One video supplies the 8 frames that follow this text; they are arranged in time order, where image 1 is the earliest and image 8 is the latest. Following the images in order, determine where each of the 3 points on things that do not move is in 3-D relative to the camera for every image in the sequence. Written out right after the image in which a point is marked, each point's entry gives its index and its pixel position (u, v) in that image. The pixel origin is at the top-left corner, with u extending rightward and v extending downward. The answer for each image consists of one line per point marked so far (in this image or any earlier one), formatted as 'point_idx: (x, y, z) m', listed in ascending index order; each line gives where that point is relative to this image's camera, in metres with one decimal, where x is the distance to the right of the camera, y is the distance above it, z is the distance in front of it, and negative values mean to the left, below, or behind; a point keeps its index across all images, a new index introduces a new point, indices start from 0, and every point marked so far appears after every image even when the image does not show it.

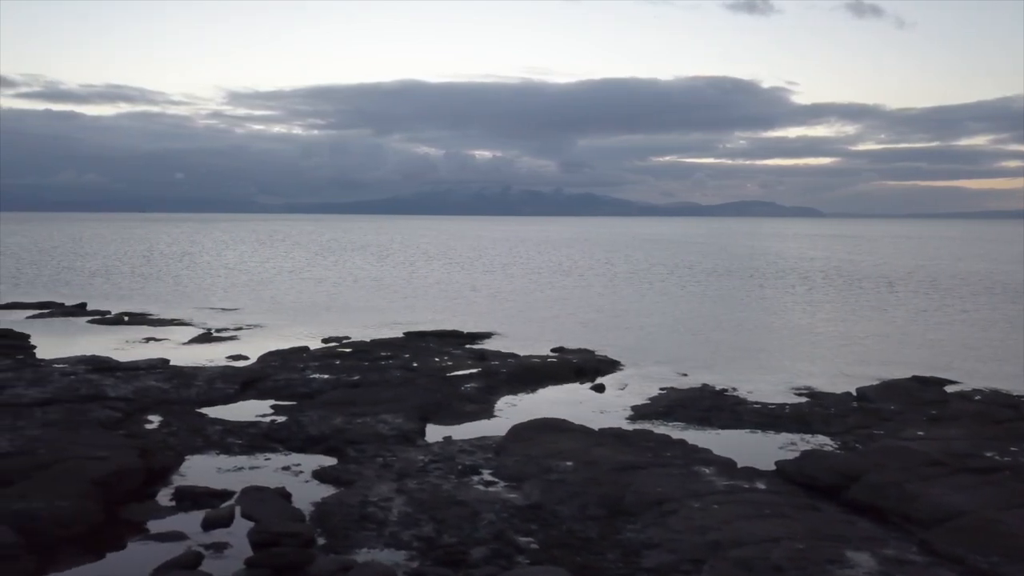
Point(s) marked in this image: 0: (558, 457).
0: (+1.1, -4.1, +19.2) m
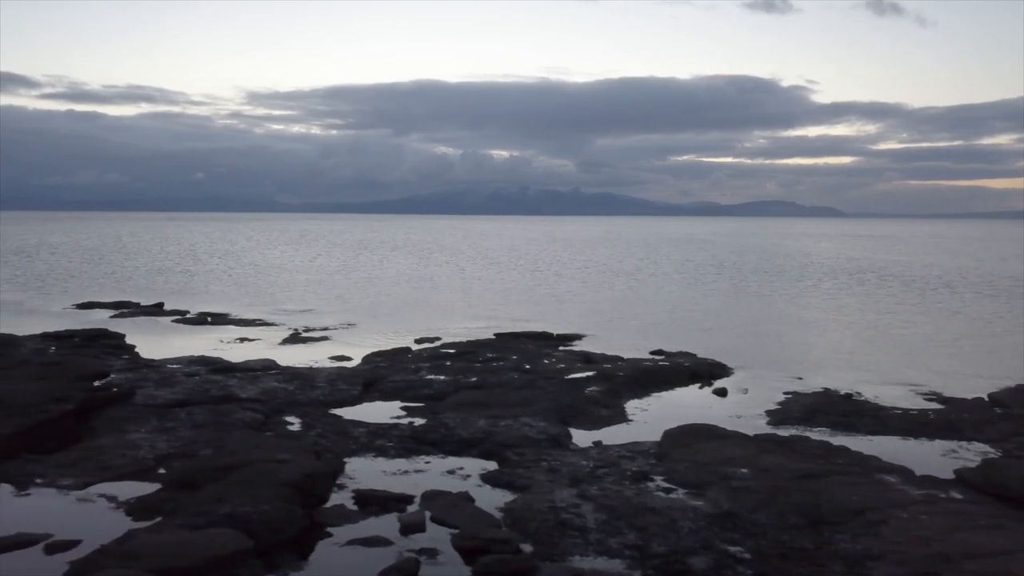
0: (+5.2, -4.2, +18.9) m
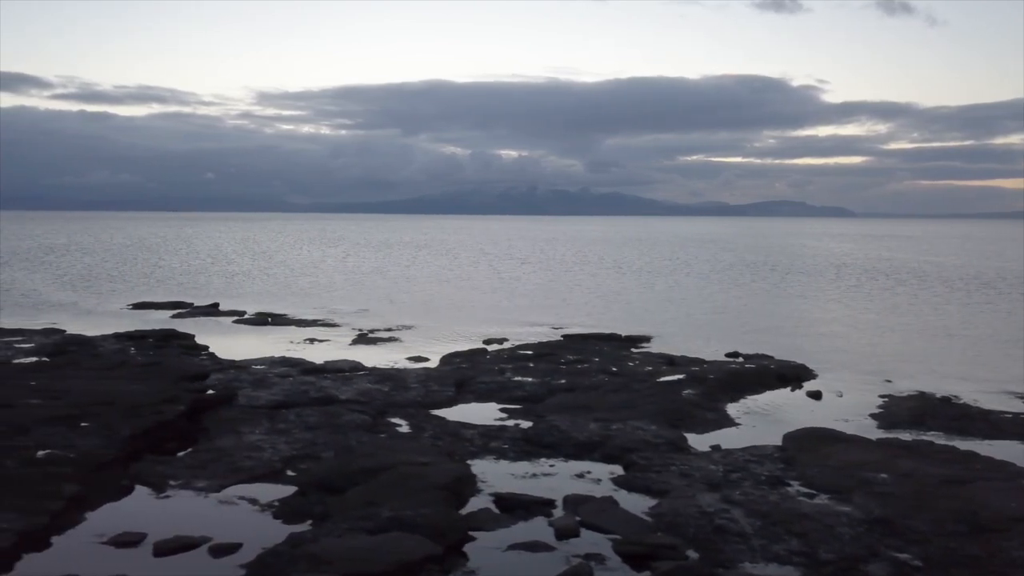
0: (+8.3, -4.3, +18.7) m
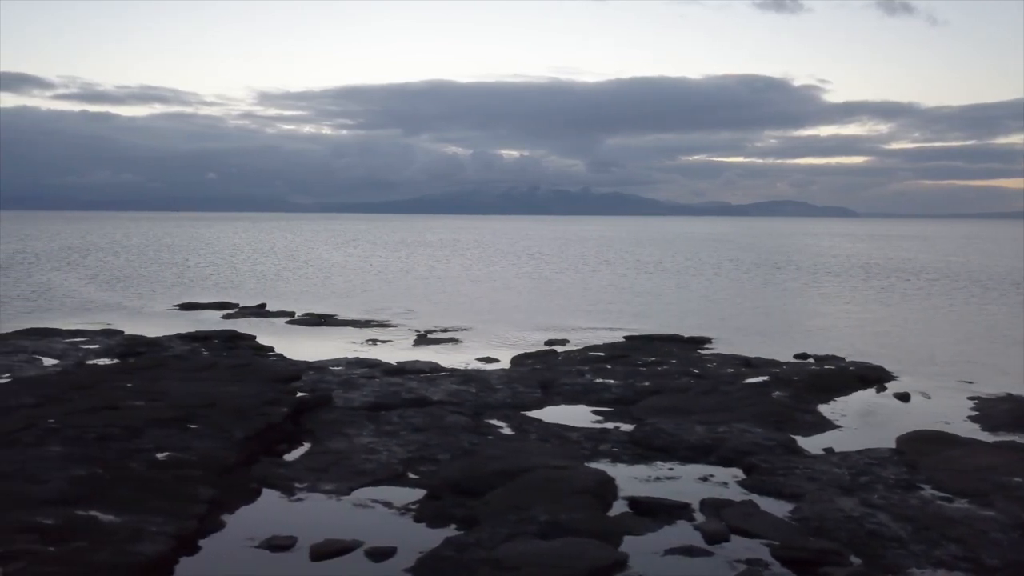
0: (+11.3, -4.3, +18.5) m
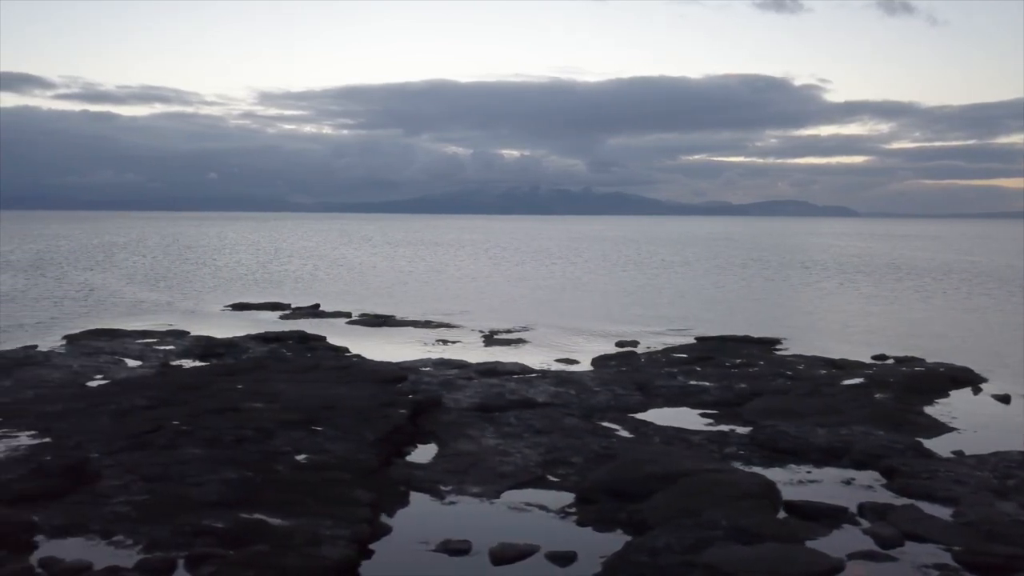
0: (+14.6, -4.3, +18.3) m
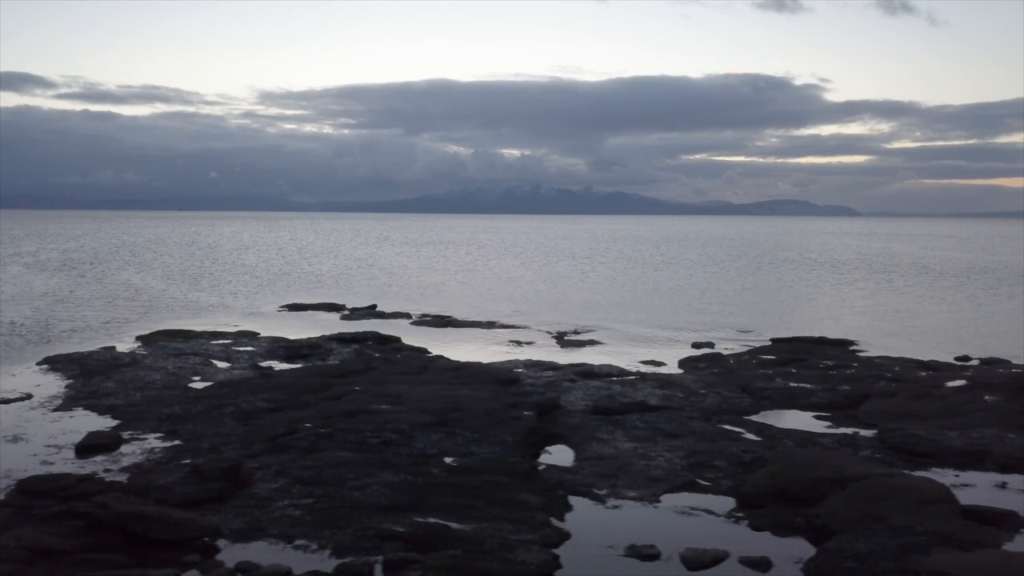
0: (+18.2, -4.4, +18.1) m
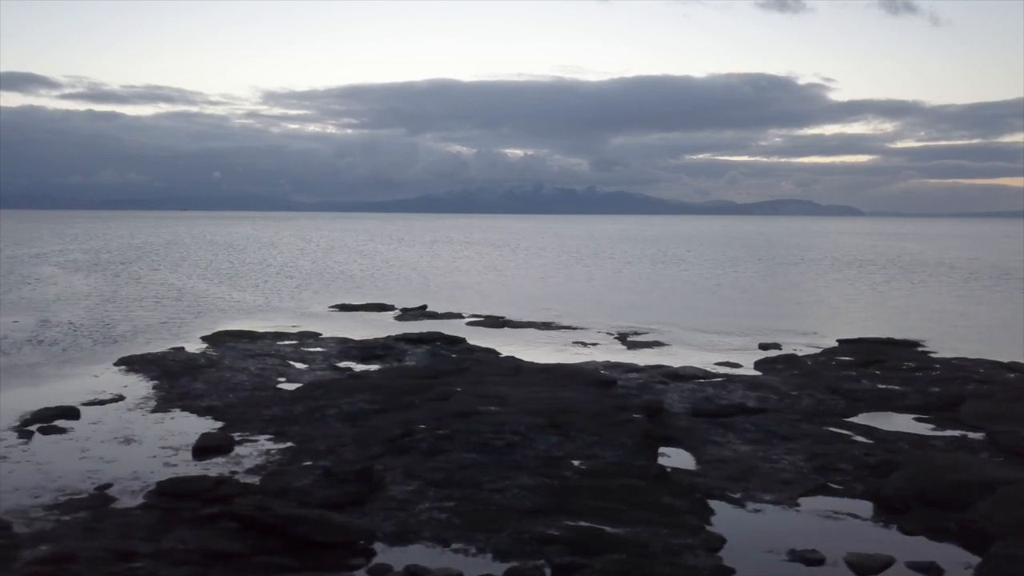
0: (+21.3, -4.5, +17.9) m
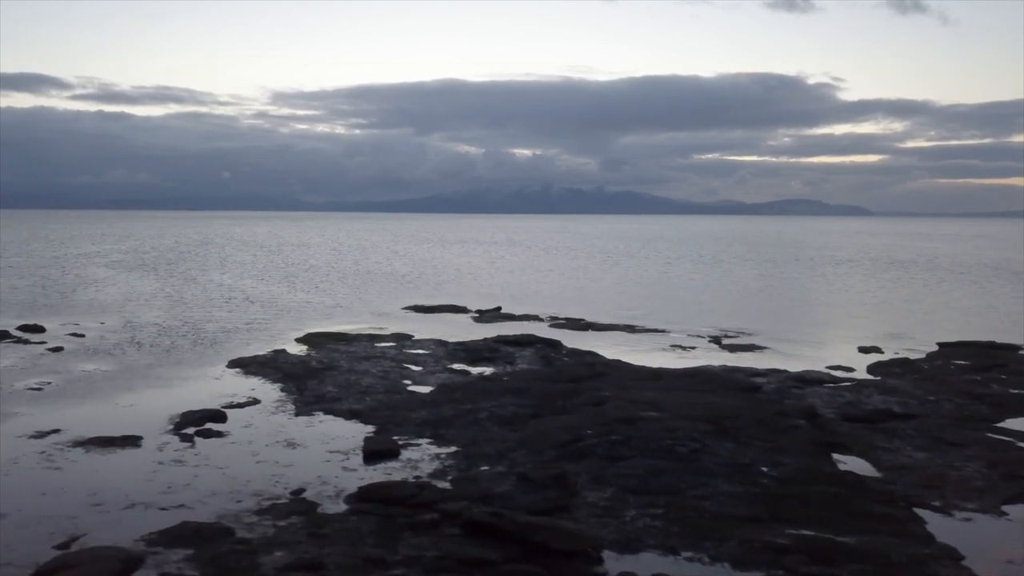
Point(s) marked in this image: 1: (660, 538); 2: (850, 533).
0: (+25.7, -4.6, +17.4) m
1: (+2.9, -4.9, +15.7) m
2: (+6.6, -4.8, +15.7) m
